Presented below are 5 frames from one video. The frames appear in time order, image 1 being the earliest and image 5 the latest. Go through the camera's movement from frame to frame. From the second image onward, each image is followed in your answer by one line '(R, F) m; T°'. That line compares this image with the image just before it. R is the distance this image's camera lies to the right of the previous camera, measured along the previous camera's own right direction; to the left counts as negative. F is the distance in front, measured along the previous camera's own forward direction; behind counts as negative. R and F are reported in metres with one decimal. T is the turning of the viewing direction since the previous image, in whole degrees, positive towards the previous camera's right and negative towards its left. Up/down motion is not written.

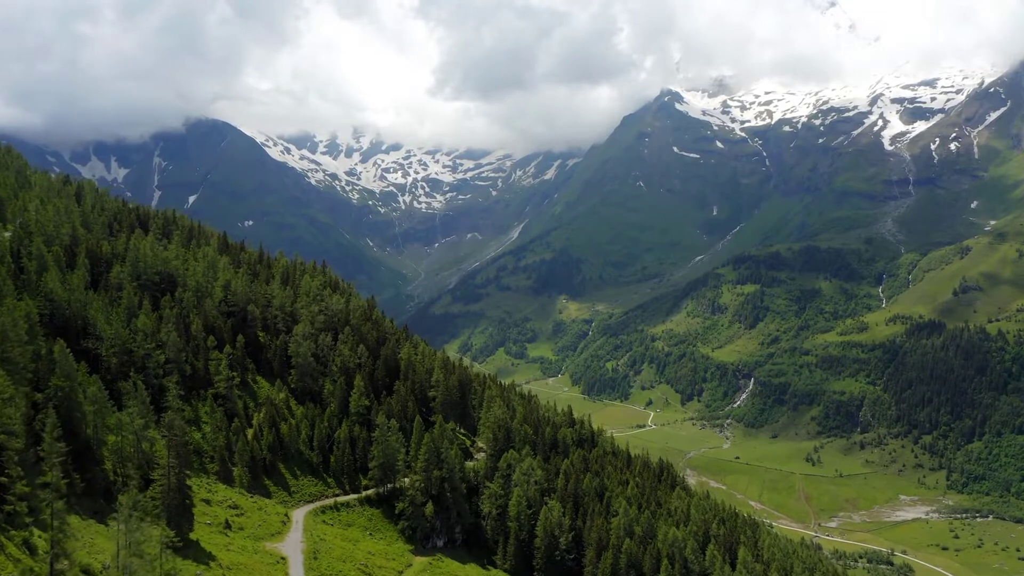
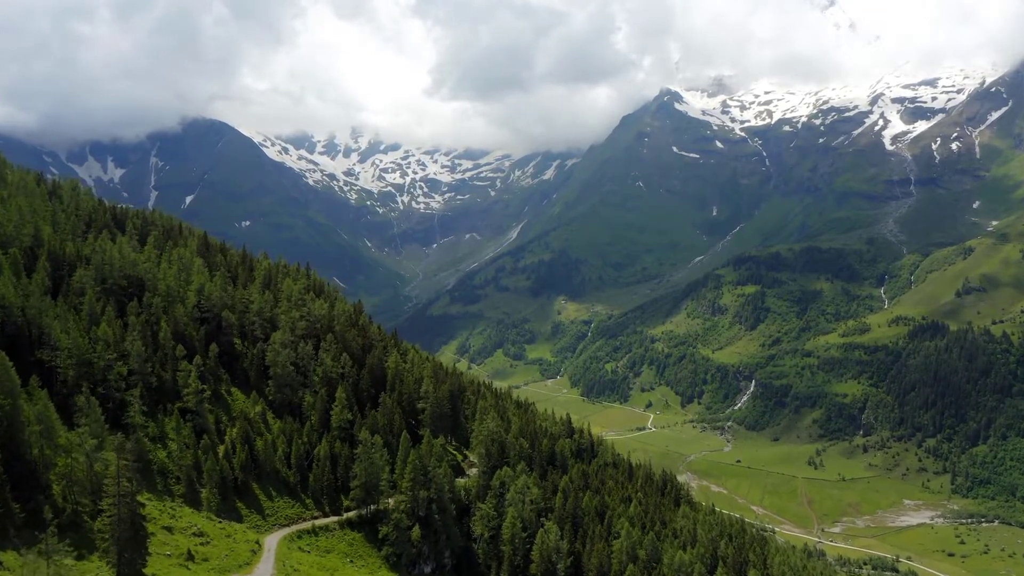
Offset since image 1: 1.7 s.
(+0.6, +6.3) m; 0°
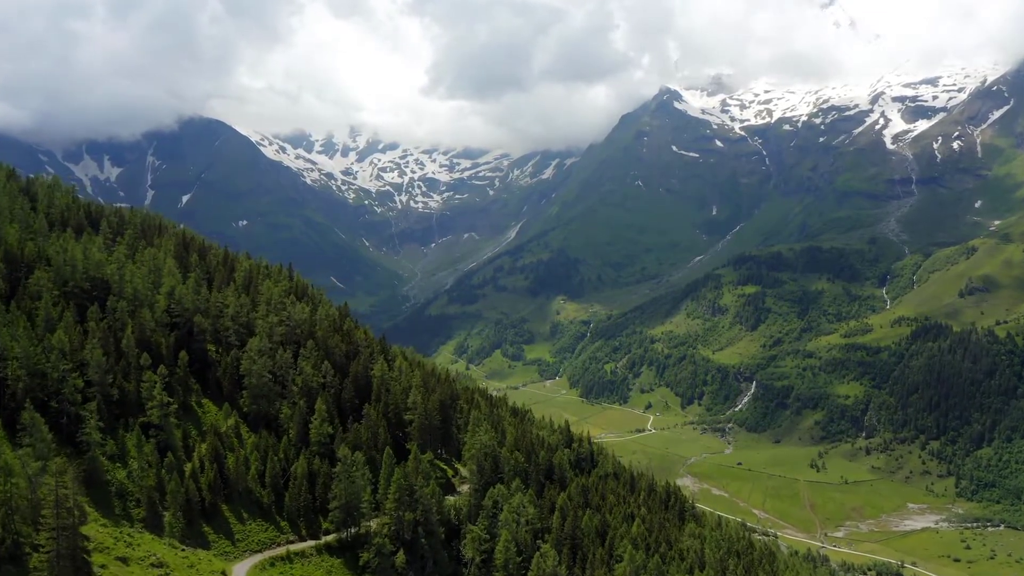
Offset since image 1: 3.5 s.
(+0.5, +6.2) m; 0°
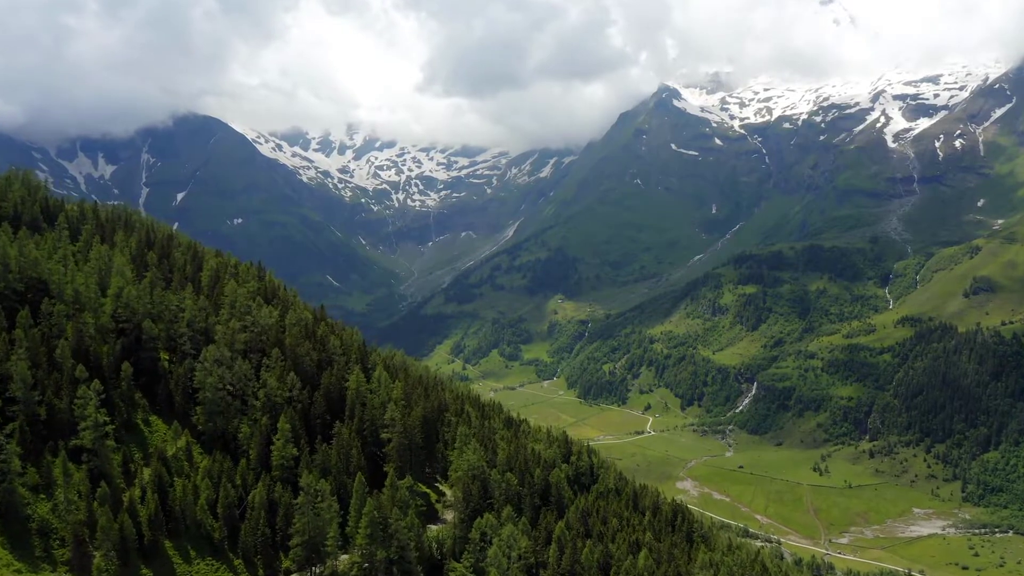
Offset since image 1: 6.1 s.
(+0.7, +9.3) m; 0°
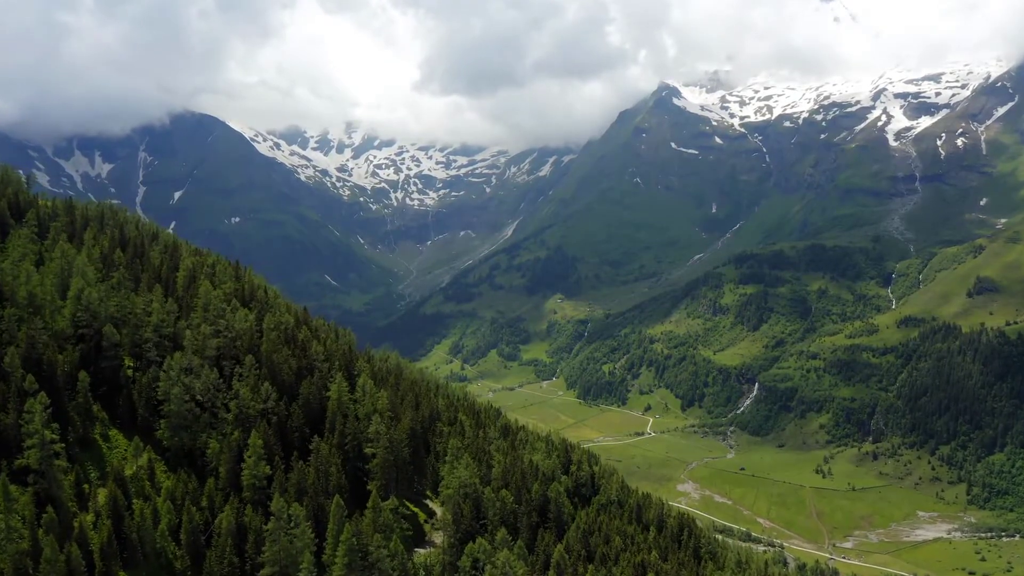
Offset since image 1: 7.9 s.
(+0.4, +6.0) m; 0°
